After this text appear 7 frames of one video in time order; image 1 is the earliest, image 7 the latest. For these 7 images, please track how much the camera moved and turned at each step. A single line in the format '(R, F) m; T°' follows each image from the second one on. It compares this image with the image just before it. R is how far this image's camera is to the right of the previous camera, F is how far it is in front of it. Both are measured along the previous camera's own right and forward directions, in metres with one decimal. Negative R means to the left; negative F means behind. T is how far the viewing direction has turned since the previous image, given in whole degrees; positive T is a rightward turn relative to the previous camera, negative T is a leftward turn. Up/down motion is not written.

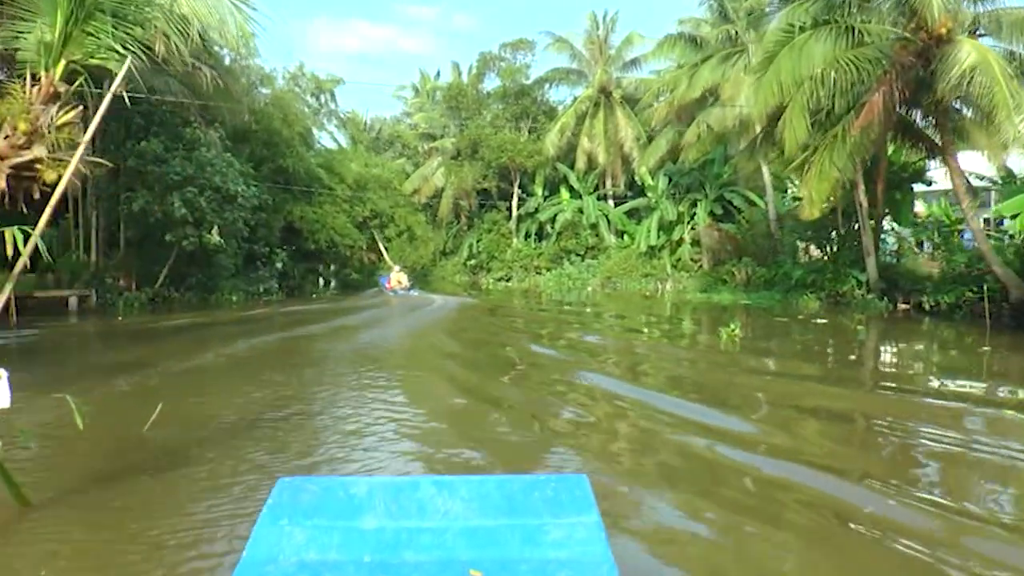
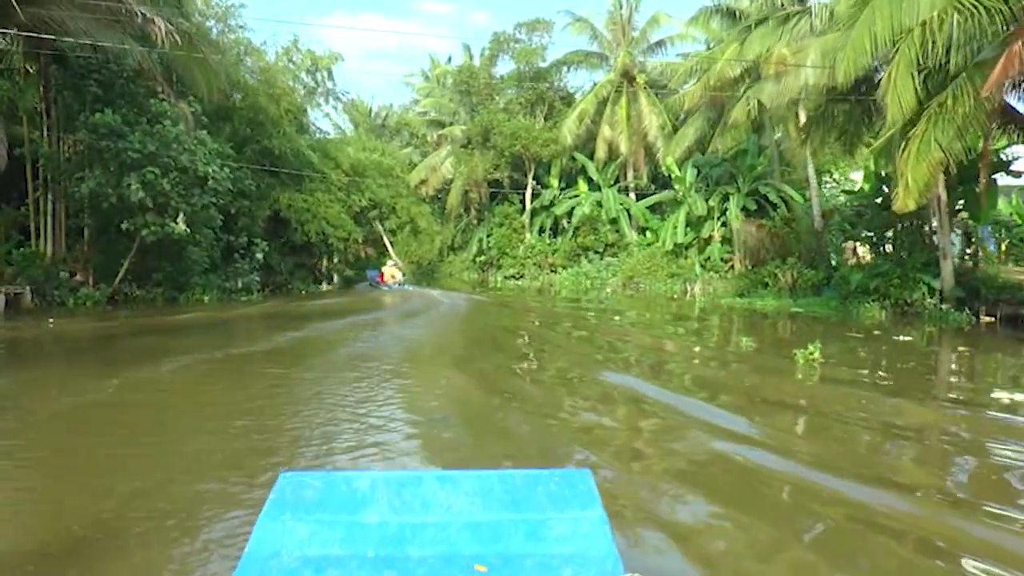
(0.0, +1.4) m; 0°
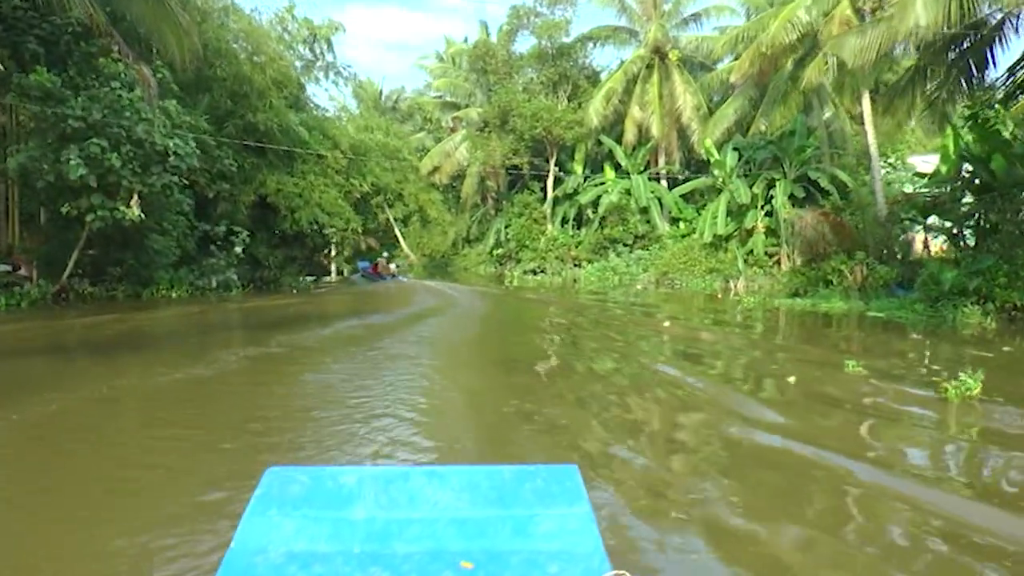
(0.0, +1.5) m; -1°
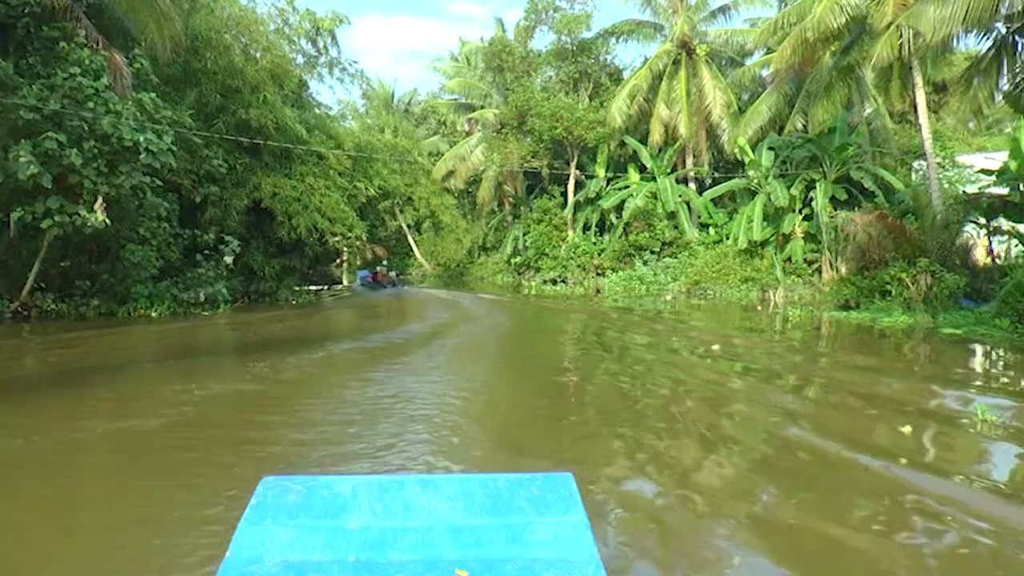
(0.0, +0.9) m; -1°
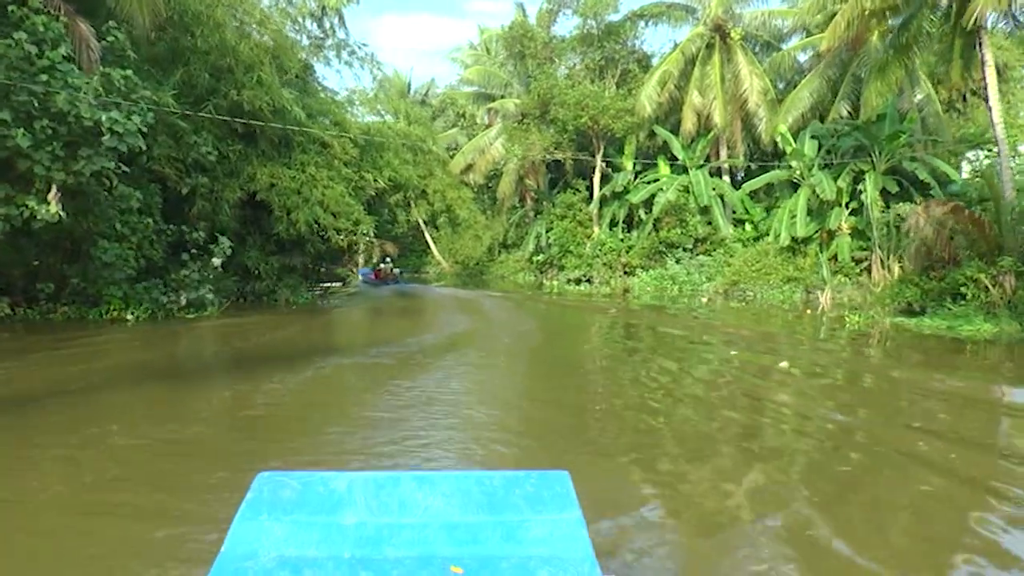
(0.0, +0.9) m; -1°
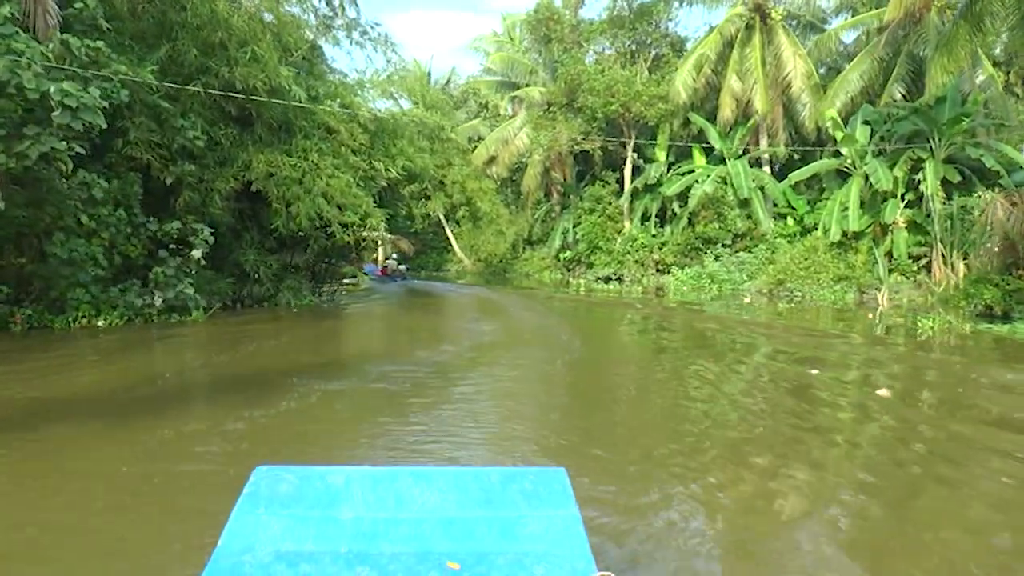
(0.0, +0.9) m; -1°
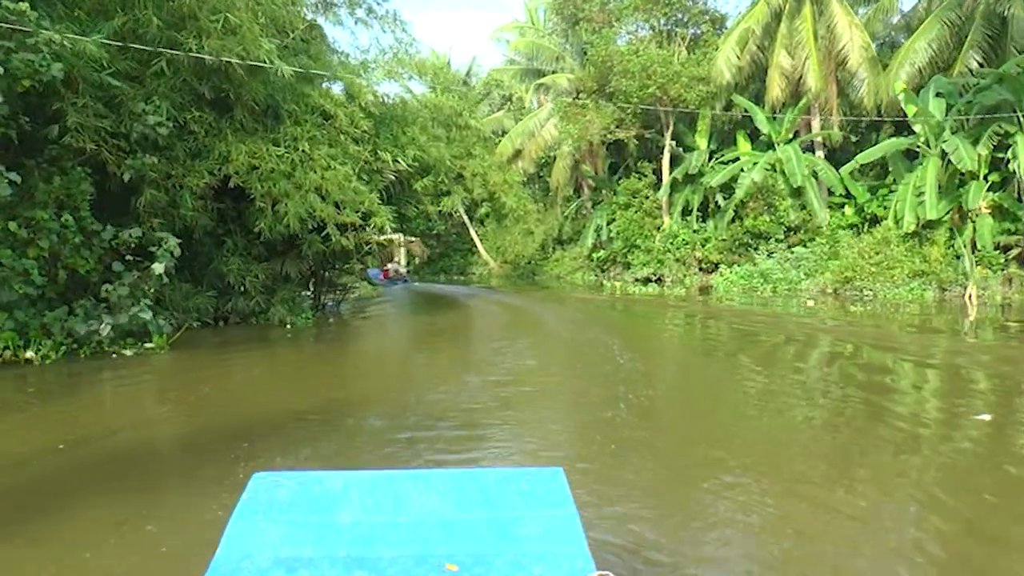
(0.0, +1.2) m; -1°
